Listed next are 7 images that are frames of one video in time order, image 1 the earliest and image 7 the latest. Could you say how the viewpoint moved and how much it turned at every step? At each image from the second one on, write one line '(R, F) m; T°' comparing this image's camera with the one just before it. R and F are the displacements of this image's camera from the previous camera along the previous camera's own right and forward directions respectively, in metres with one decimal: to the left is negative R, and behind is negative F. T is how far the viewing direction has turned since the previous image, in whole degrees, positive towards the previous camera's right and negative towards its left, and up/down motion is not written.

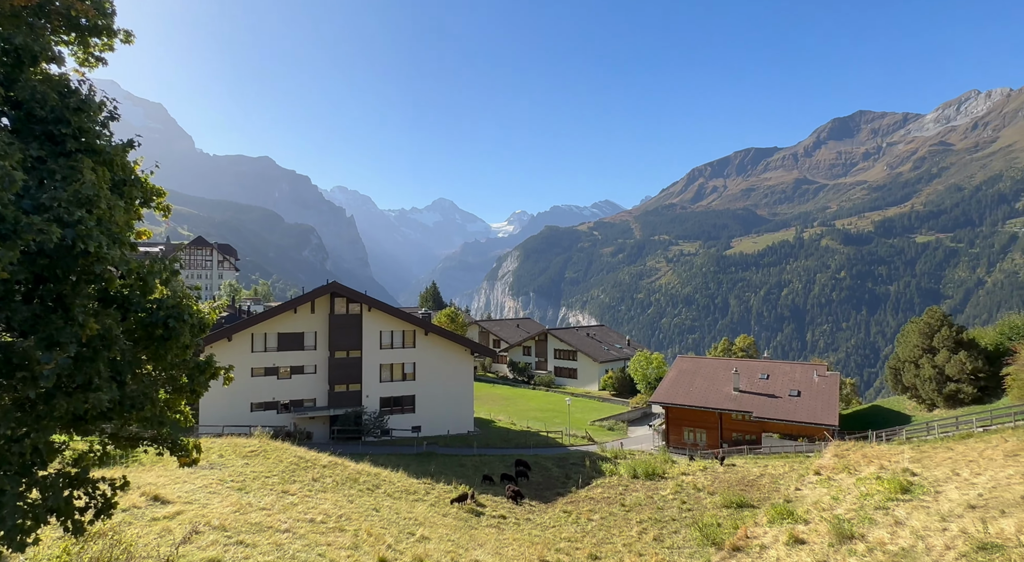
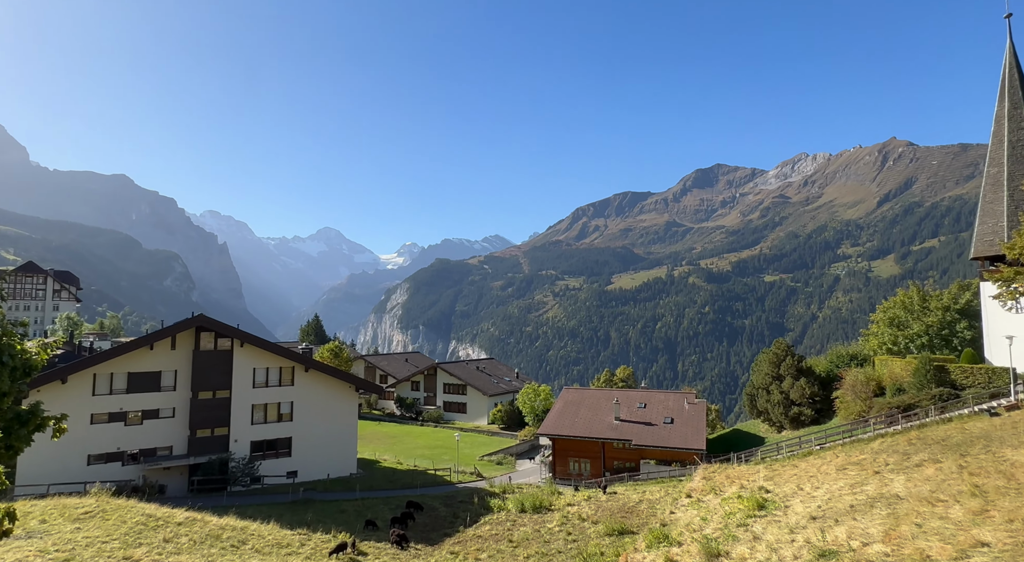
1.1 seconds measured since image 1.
(+0.3, -0.2) m; +11°
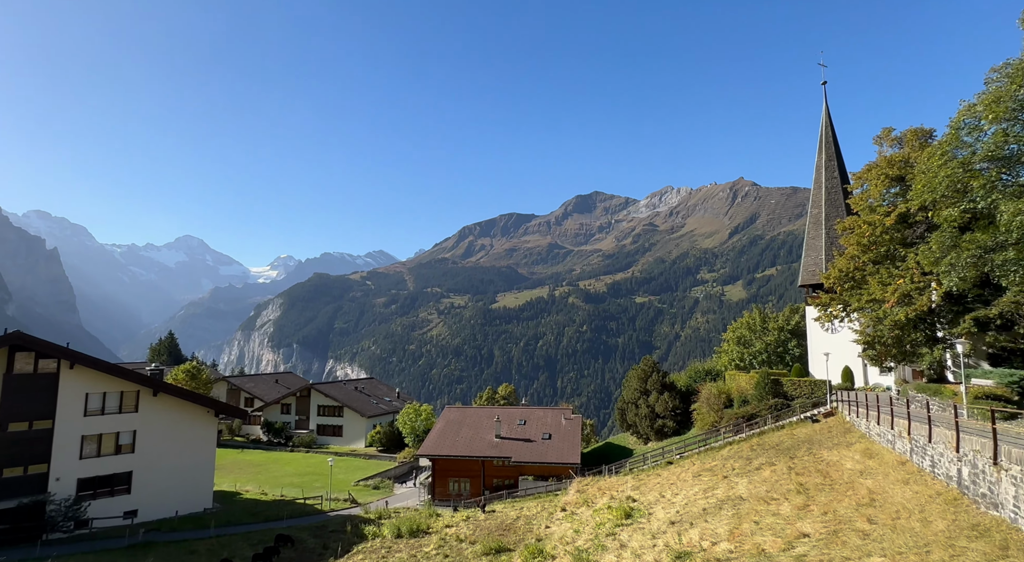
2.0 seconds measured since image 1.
(0.0, -0.7) m; +11°
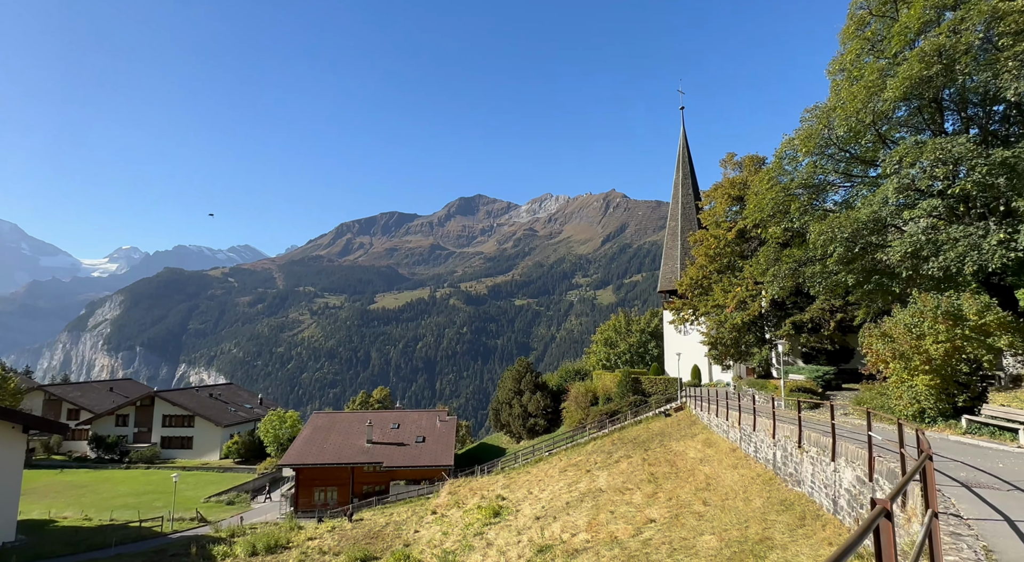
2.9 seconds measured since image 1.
(+0.1, -0.3) m; +12°
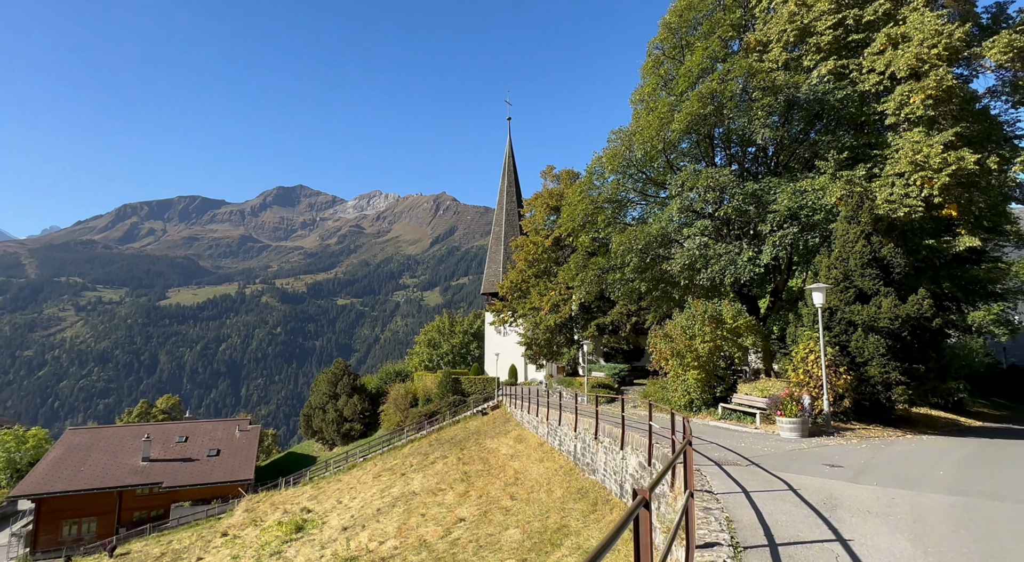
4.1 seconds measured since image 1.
(+0.3, +0.1) m; +17°
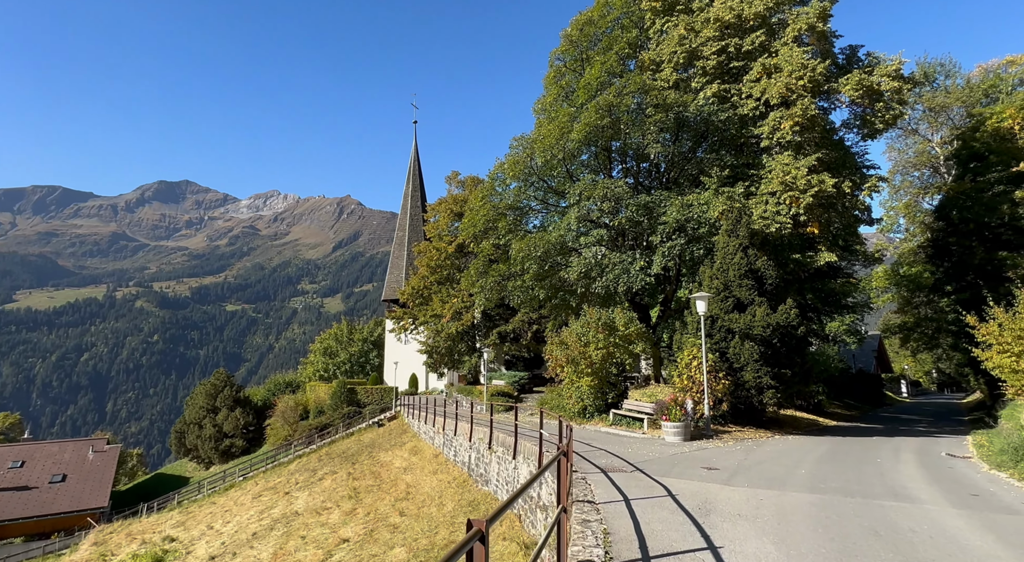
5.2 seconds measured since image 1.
(+0.3, +0.3) m; +9°
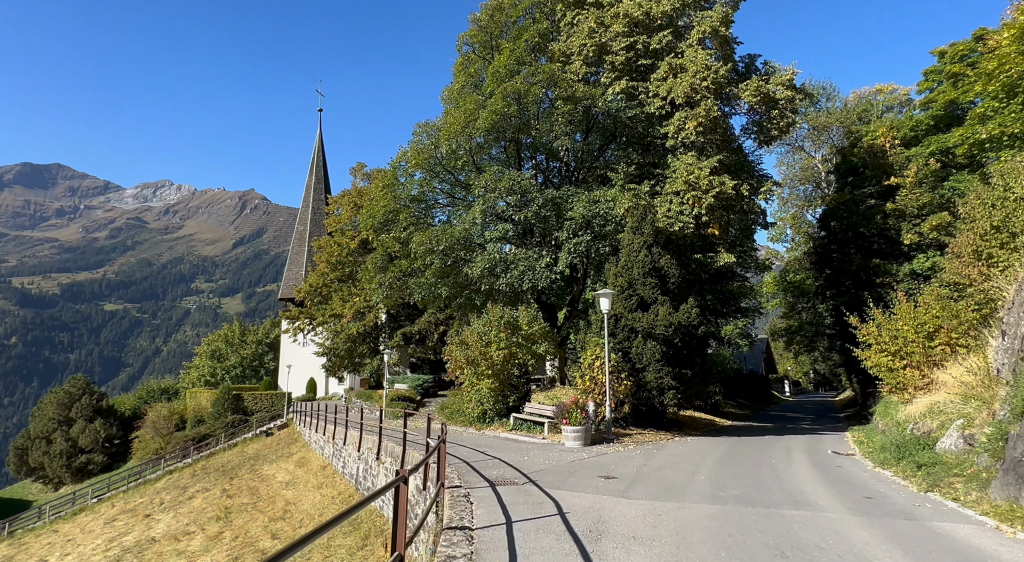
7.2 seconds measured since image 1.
(+0.5, +1.1) m; +8°
